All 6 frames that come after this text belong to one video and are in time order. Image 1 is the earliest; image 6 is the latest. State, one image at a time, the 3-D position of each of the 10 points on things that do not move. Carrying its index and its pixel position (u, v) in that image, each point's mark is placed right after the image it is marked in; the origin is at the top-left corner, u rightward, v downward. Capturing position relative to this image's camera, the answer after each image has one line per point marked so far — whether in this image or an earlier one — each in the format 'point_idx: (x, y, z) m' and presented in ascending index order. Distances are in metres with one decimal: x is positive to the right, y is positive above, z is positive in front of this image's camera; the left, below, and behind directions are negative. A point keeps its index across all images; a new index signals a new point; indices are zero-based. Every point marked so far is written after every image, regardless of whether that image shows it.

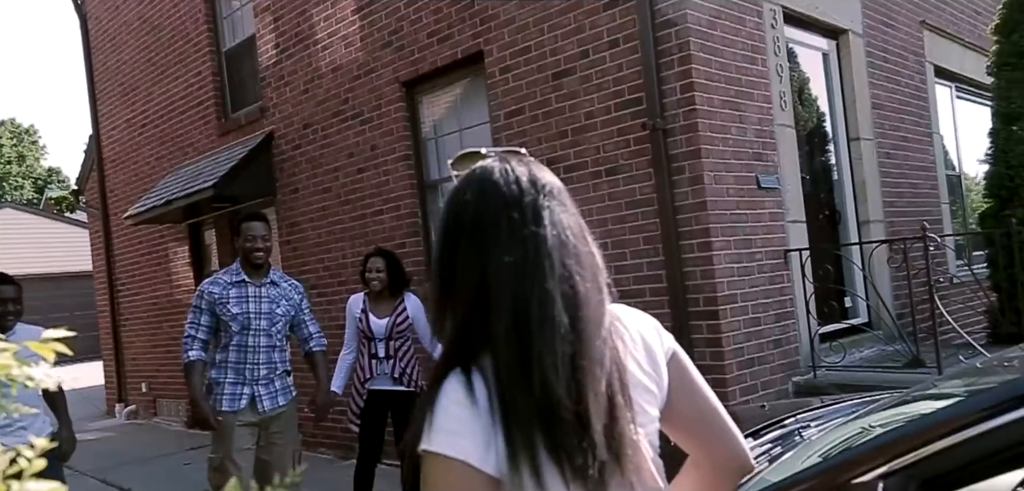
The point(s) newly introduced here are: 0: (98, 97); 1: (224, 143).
0: (-6.2, +2.2, +12.6) m
1: (-3.3, +1.2, +9.7) m
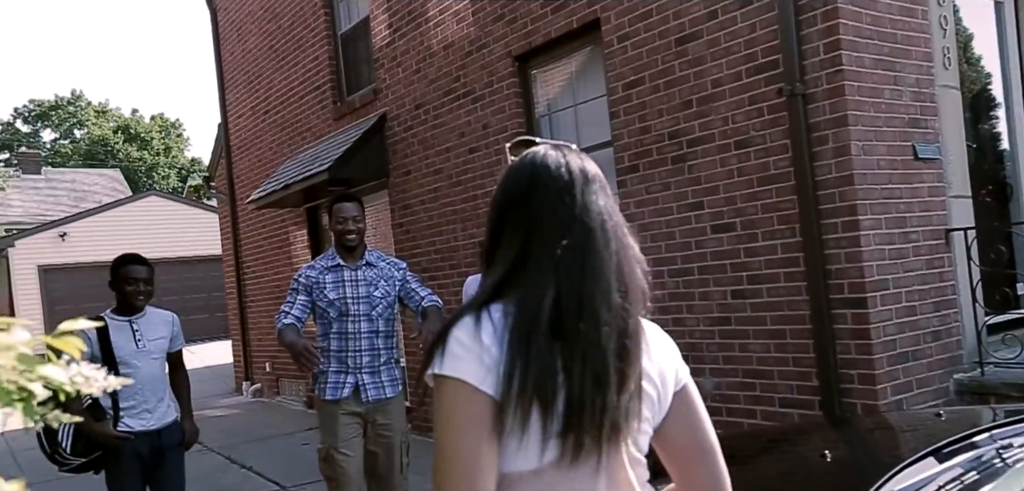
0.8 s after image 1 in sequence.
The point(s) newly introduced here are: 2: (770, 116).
0: (-4.4, +2.5, +12.9) m
1: (-2.0, +1.4, +9.7) m
2: (+1.4, +0.7, +4.5) m
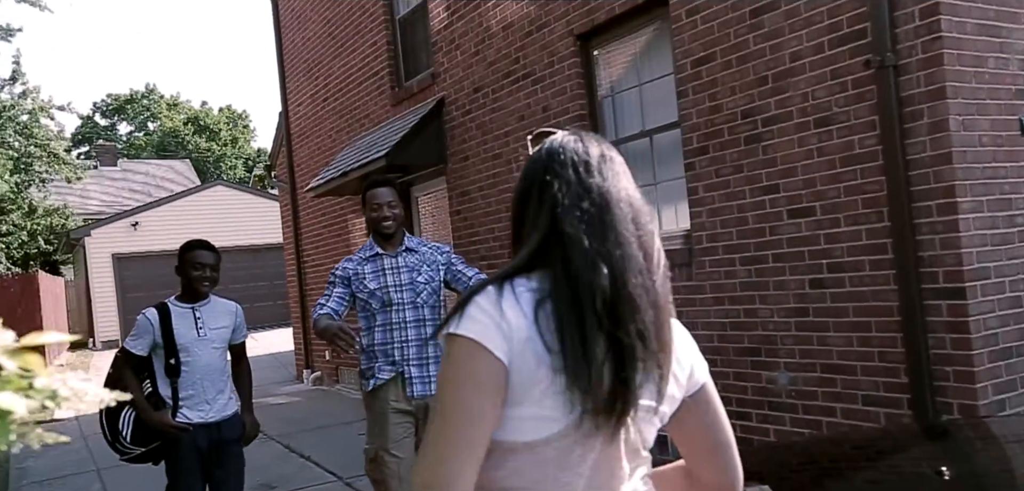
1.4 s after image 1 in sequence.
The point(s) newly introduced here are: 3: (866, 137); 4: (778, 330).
0: (-3.5, +2.6, +12.9) m
1: (-1.3, +1.5, +9.6) m
2: (+1.7, +0.8, +4.1) m
3: (+1.7, +0.5, +4.1) m
4: (+1.5, -0.5, +4.8) m
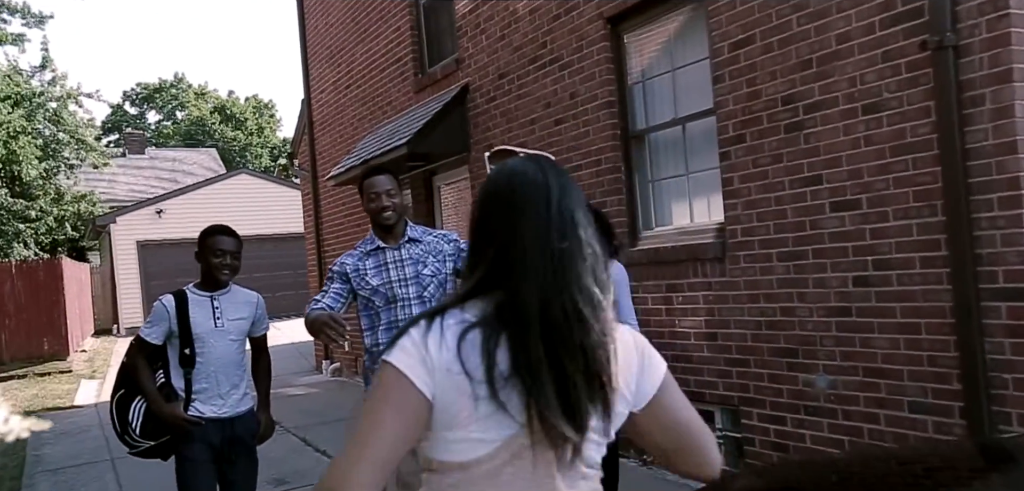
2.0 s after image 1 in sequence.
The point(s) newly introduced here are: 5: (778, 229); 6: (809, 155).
0: (-3.1, +2.8, +12.8) m
1: (-1.0, +1.6, +9.4) m
2: (+1.8, +0.8, +3.9) m
3: (+1.9, +0.5, +3.8) m
4: (+1.6, -0.5, +4.5) m
5: (+1.5, +0.1, +4.7) m
6: (+1.6, +0.5, +4.4) m
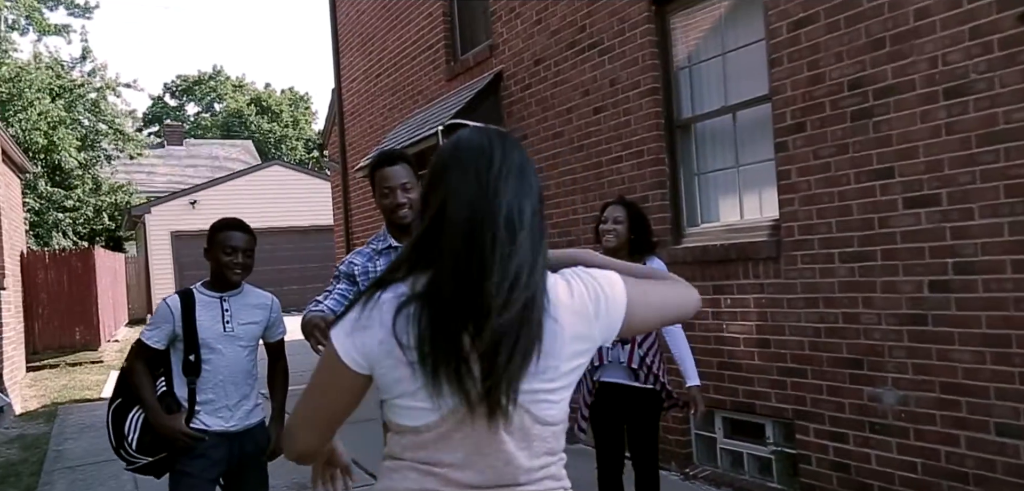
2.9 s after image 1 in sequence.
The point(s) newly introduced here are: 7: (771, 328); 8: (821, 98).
0: (-2.6, +2.9, +12.5) m
1: (-0.6, +1.7, +9.0) m
2: (+2.0, +0.8, +3.4) m
3: (+2.0, +0.5, +3.4) m
4: (+1.8, -0.5, +4.1) m
5: (+1.7, +0.1, +4.3) m
6: (+1.7, +0.5, +4.0) m
7: (+1.5, -0.5, +4.8) m
8: (+1.6, +0.8, +4.3) m
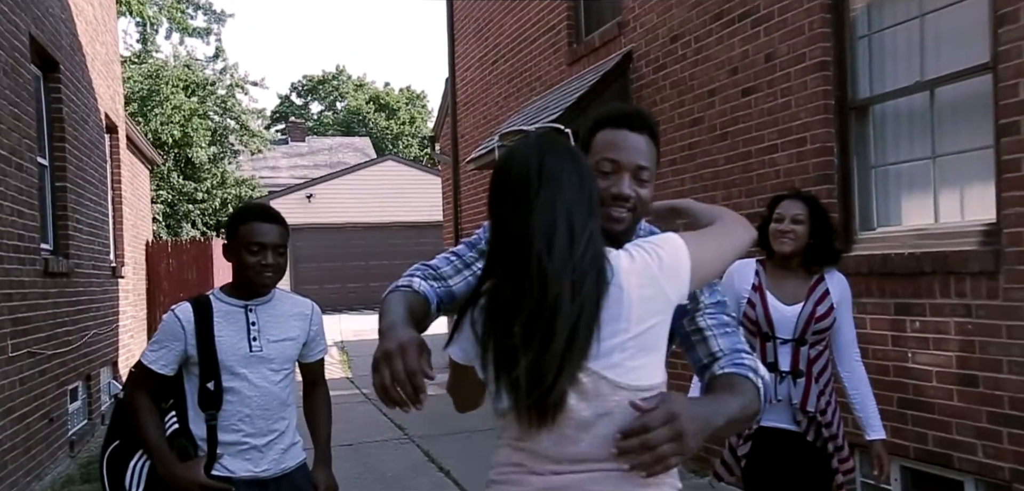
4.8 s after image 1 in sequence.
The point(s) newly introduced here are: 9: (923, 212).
0: (-0.8, +3.0, +11.9) m
1: (+0.6, +1.7, +8.2) m
2: (+2.4, +0.7, +2.2) m
3: (+2.5, +0.5, +2.2) m
4: (+2.3, -0.5, +2.9) m
5: (+2.2, 0.0, +3.1) m
6: (+2.3, +0.4, +2.9) m
7: (+2.1, -0.5, +3.8) m
8: (+2.2, +0.7, +3.2) m
9: (+2.2, +0.2, +4.5) m
